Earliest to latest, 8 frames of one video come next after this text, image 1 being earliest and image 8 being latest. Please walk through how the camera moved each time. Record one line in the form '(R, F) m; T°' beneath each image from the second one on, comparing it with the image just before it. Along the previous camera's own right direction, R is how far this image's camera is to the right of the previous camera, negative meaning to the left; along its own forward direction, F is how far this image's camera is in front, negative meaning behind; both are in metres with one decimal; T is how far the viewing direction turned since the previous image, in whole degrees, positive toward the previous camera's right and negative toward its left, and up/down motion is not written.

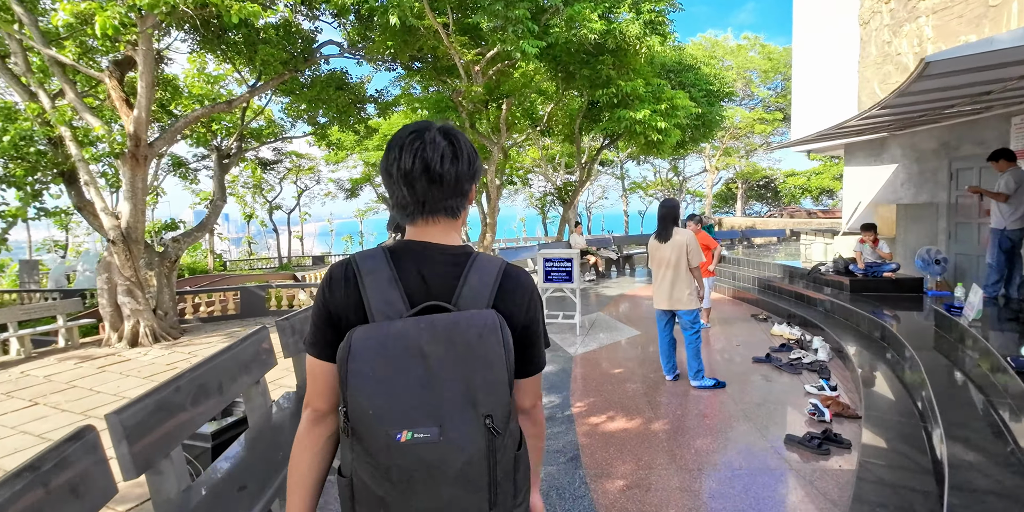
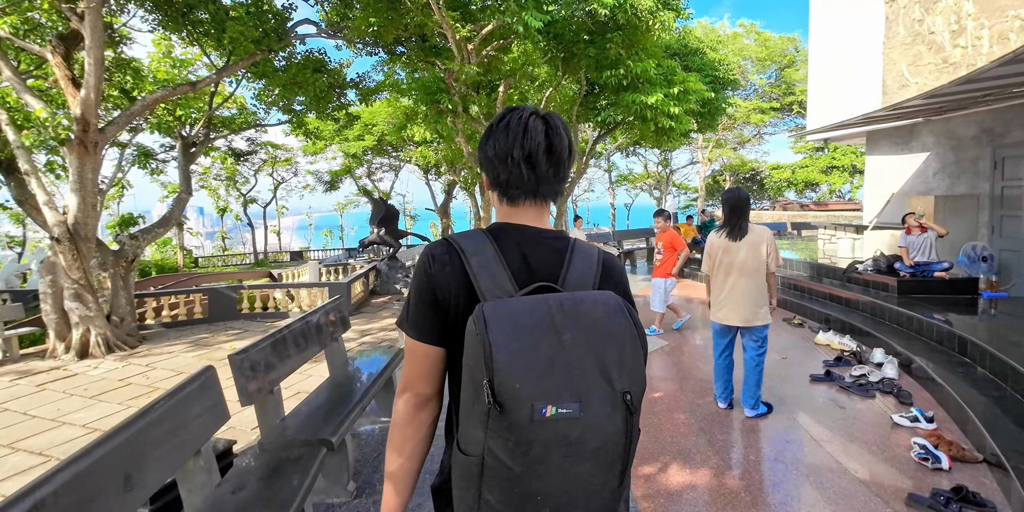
(-0.3, +1.0) m; +2°
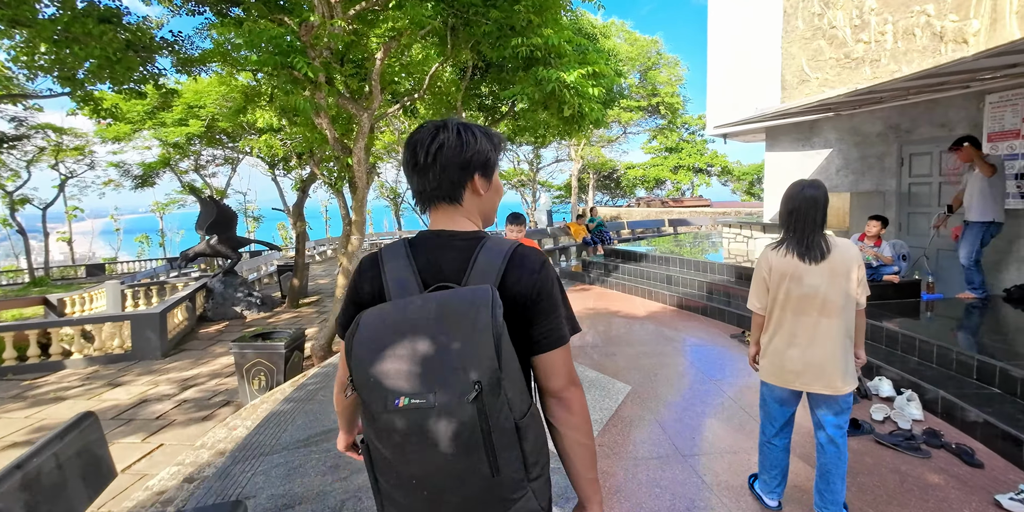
(-0.4, +2.0) m; +16°
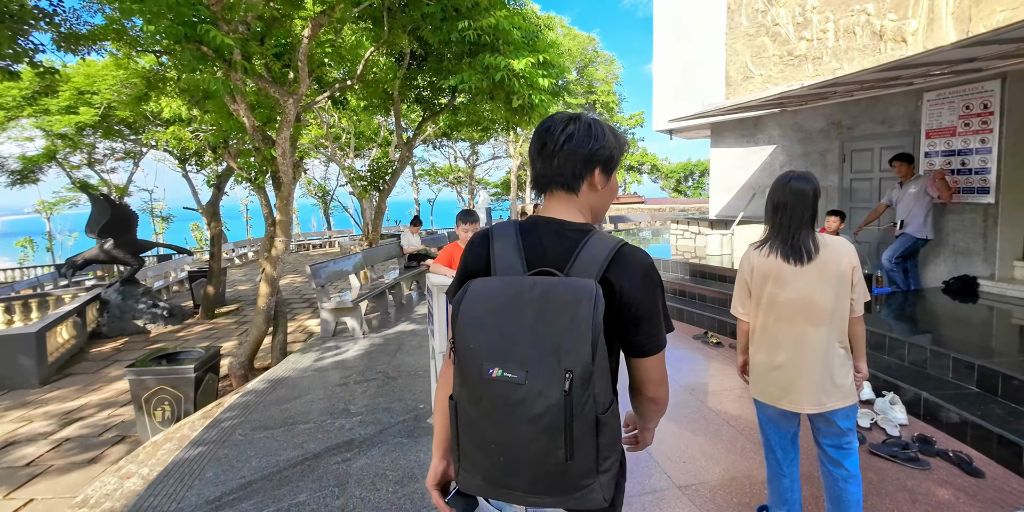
(-0.2, +0.6) m; +8°
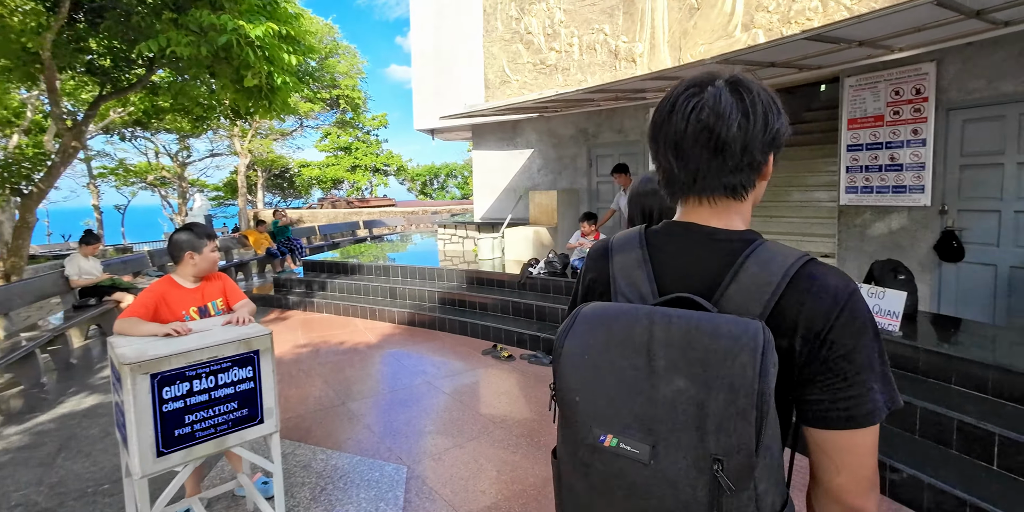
(-0.1, +1.0) m; +29°
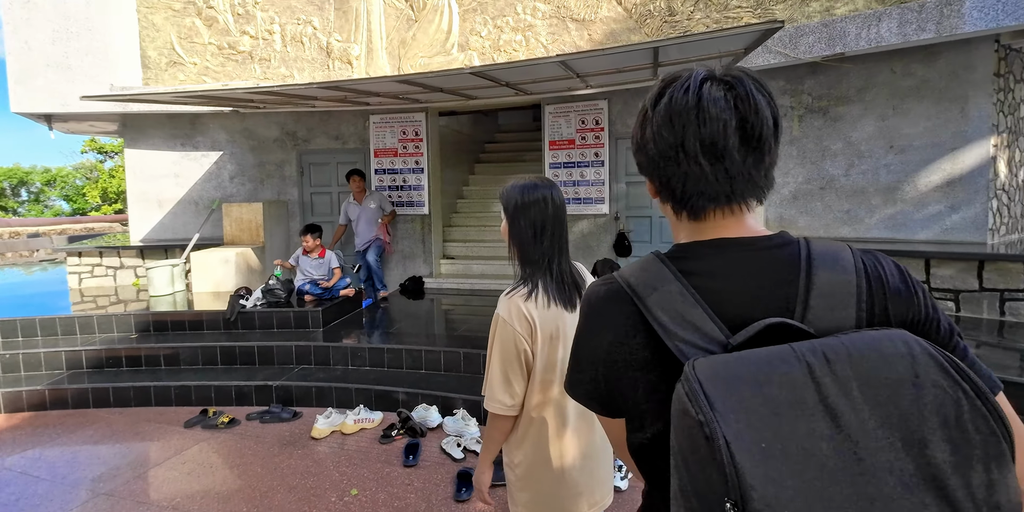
(-0.5, +0.7) m; +36°
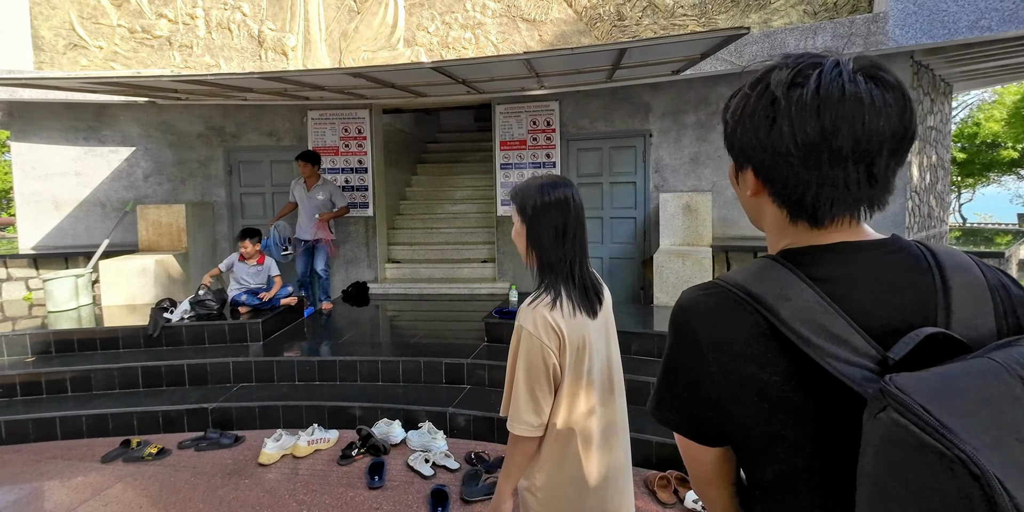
(-0.3, +0.2) m; +8°
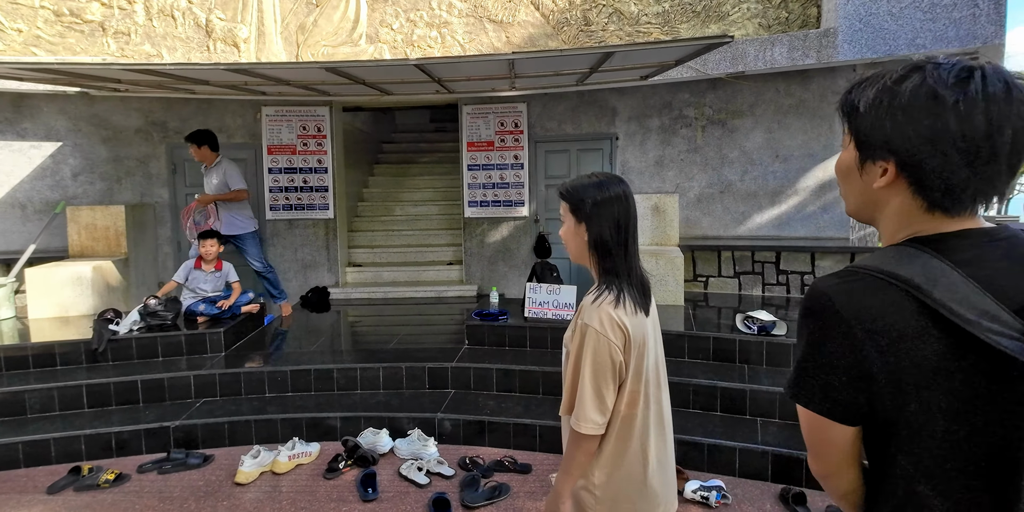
(-0.4, 0.0) m; +7°
